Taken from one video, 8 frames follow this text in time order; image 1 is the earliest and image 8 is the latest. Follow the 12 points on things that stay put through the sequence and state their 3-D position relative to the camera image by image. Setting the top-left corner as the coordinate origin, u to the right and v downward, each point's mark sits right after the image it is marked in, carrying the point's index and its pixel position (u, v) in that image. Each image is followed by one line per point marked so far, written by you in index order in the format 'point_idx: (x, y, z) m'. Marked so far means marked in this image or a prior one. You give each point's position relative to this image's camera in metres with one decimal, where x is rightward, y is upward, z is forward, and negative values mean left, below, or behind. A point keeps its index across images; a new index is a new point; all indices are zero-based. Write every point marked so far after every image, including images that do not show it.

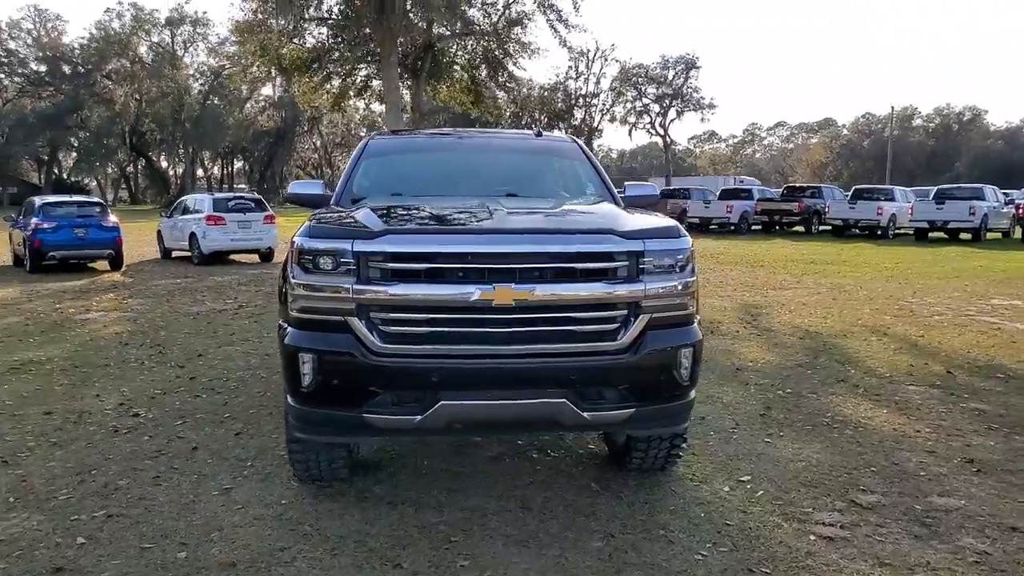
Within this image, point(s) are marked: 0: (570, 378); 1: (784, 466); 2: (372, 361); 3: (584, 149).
0: (+0.2, -0.4, +3.3) m
1: (+1.4, -0.9, +4.2) m
2: (-0.6, -0.3, +3.2) m
3: (+0.4, +0.9, +5.2) m
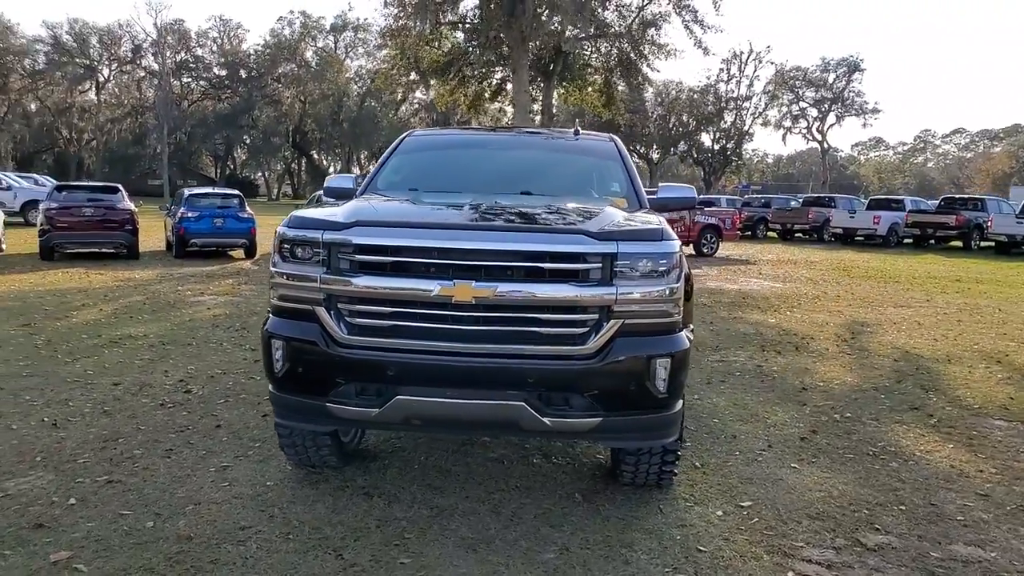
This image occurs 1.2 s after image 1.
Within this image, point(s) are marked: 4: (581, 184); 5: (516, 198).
0: (0.0, -0.4, +3.2) m
1: (+1.4, -1.0, +3.8) m
2: (-0.7, -0.3, +3.3) m
3: (+0.7, +0.9, +5.0) m
4: (+0.4, +0.6, +4.7) m
5: (0.0, +0.5, +4.3) m
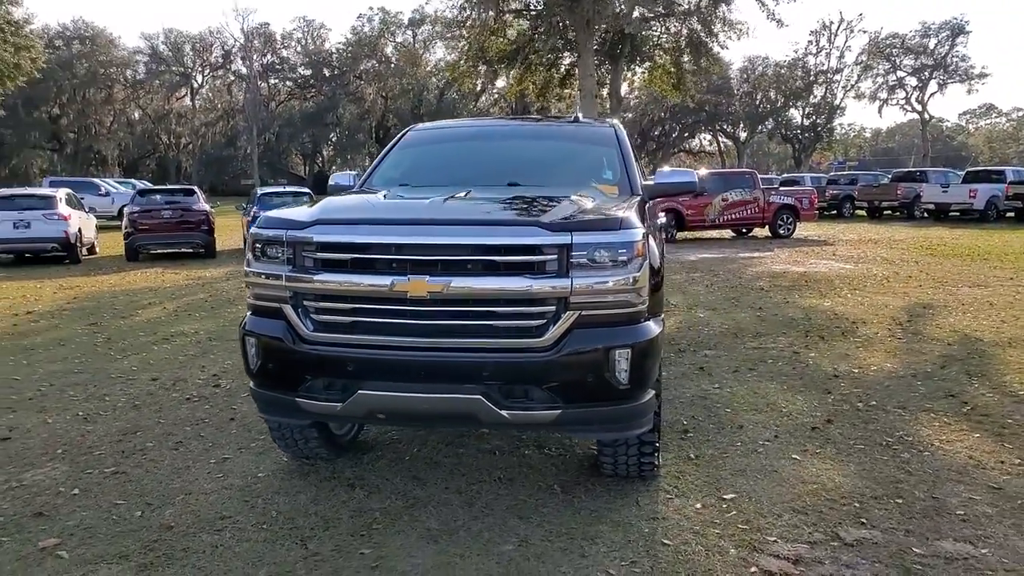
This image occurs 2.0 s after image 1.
0: (-0.1, -0.3, +3.2) m
1: (+1.3, -0.9, +3.7) m
2: (-0.9, -0.3, +3.4) m
3: (+0.7, +0.9, +5.0) m
4: (+0.3, +0.7, +4.6) m
5: (-0.1, +0.5, +4.3) m
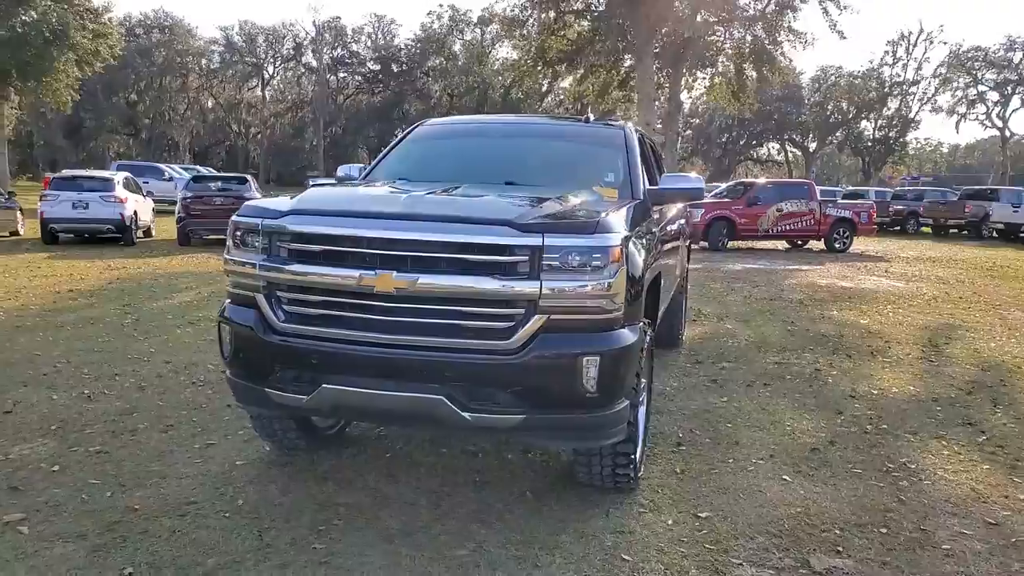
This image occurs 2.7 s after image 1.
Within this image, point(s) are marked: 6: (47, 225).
0: (-0.3, -0.3, +3.1) m
1: (+1.1, -1.0, +3.6) m
2: (-1.0, -0.2, +3.3) m
3: (+0.7, +0.9, +4.8) m
4: (+0.3, +0.7, +4.5) m
5: (-0.1, +0.5, +4.2) m
6: (-9.7, +1.3, +16.7) m
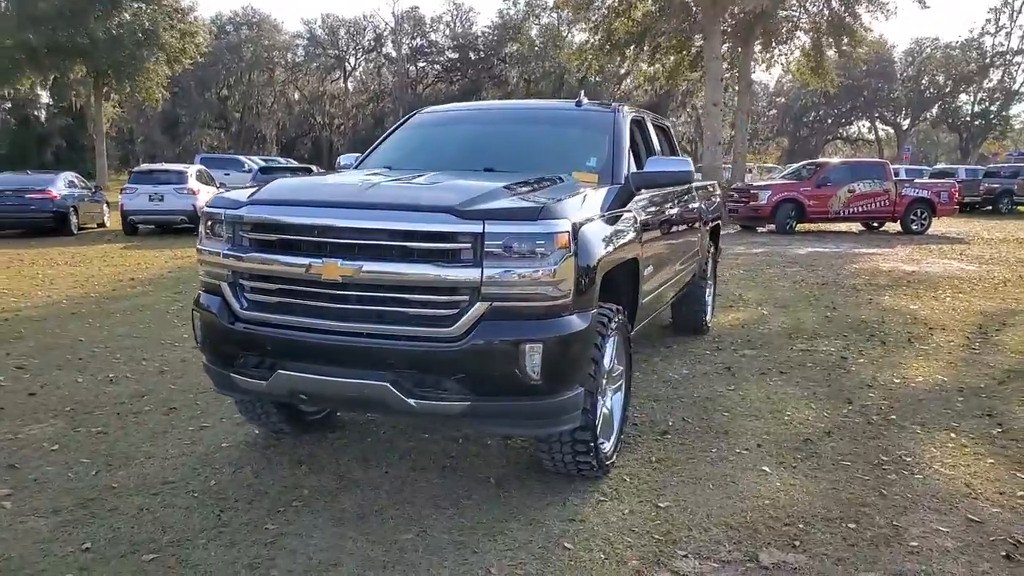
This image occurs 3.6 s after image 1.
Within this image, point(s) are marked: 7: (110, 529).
0: (-0.5, -0.3, +3.2) m
1: (+1.0, -0.9, +3.5) m
2: (-1.2, -0.2, +3.5) m
3: (+0.7, +1.0, +4.8) m
4: (+0.2, +0.7, +4.5) m
5: (-0.2, +0.6, +4.2) m
6: (-8.6, +1.6, +17.6) m
7: (-1.6, -1.0, +3.2) m
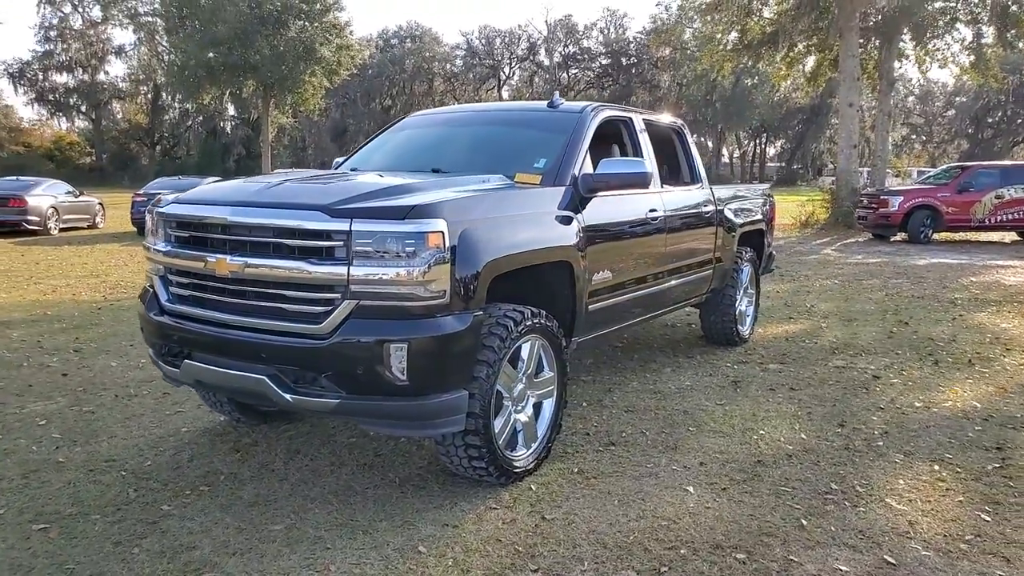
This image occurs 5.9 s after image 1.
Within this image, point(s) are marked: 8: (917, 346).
0: (-1.0, -0.3, +3.3) m
1: (+0.5, -1.0, +3.3) m
2: (-1.6, -0.1, +3.7) m
3: (+0.5, +1.0, +4.6) m
4: (0.0, +0.7, +4.5) m
5: (-0.5, +0.6, +4.3) m
6: (-6.2, +1.7, +18.9) m
7: (-2.1, -0.9, +3.5) m
8: (+3.5, -0.5, +6.8) m
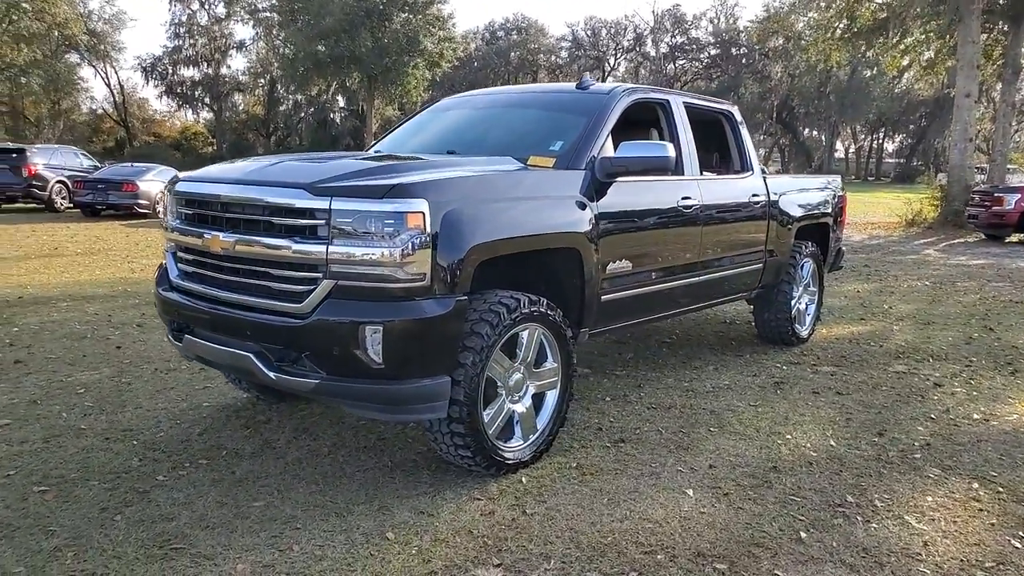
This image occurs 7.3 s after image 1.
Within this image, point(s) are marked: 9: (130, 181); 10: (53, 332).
0: (-1.0, -0.2, +3.3) m
1: (+0.4, -0.9, +3.1) m
2: (-1.6, 0.0, +3.8) m
3: (+0.6, +1.0, +4.4) m
4: (+0.1, +0.8, +4.3) m
5: (-0.4, +0.7, +4.2) m
6: (-4.2, +2.0, +19.4) m
7: (-2.2, -0.8, +3.7) m
8: (+3.9, -0.5, +6.2) m
9: (-8.3, +2.3, +17.2) m
10: (-3.7, -0.3, +6.3) m
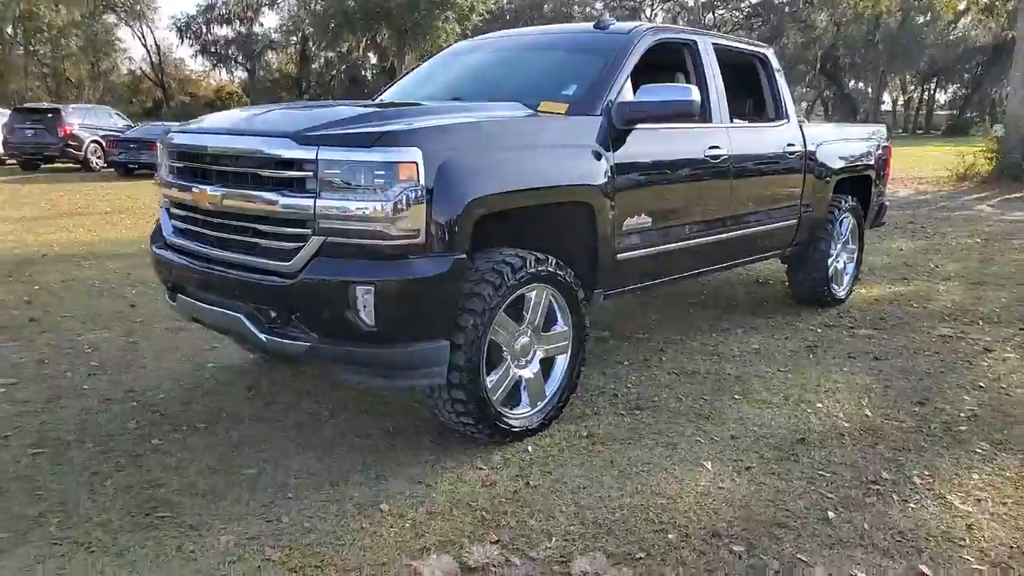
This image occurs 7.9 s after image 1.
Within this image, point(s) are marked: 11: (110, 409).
0: (-1.0, 0.0, +3.1) m
1: (+0.4, -0.8, +2.9) m
2: (-1.6, +0.2, +3.6) m
3: (+0.7, +1.2, +4.1) m
4: (+0.2, +1.0, +4.0) m
5: (-0.3, +0.9, +3.9) m
6: (-3.4, +3.0, +19.2) m
7: (-2.1, -0.6, +3.6) m
8: (+4.0, -0.2, +5.8) m
9: (-7.7, +3.2, +17.2) m
10: (-3.5, 0.0, +6.3) m
11: (-1.9, -0.6, +3.7) m
